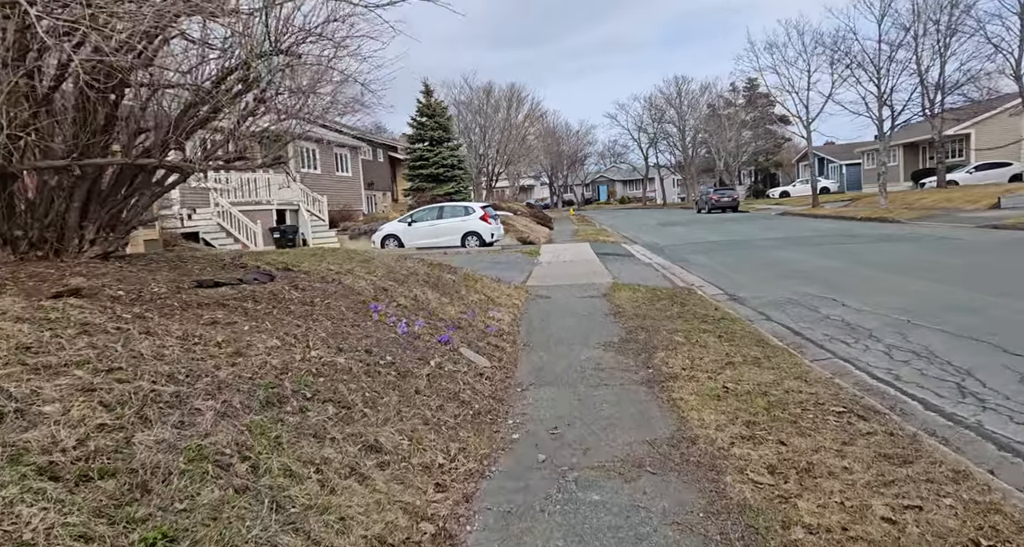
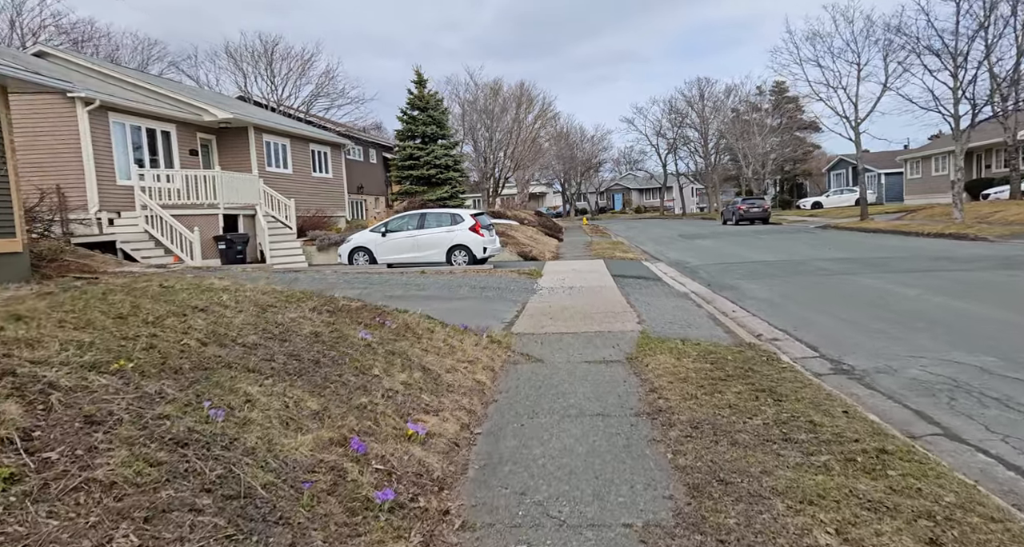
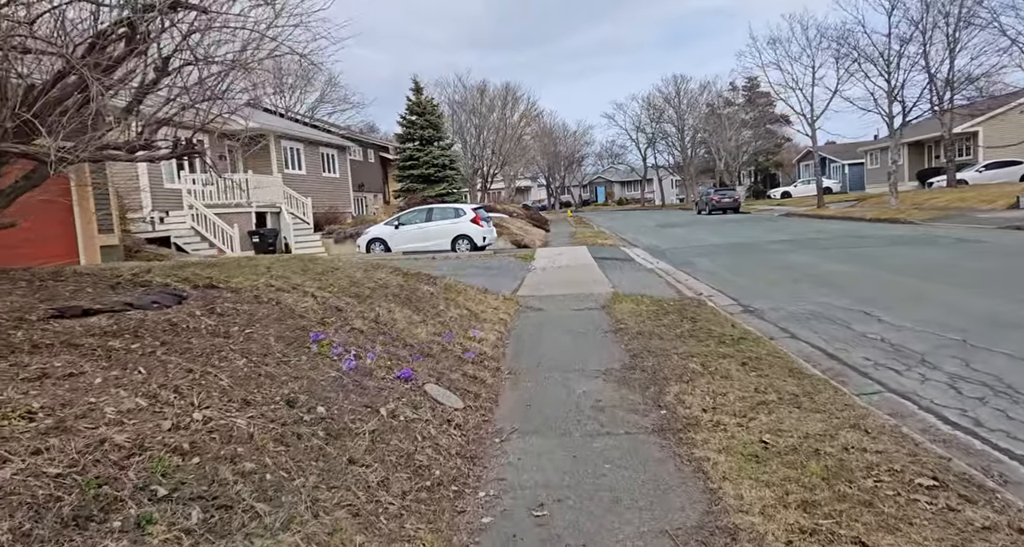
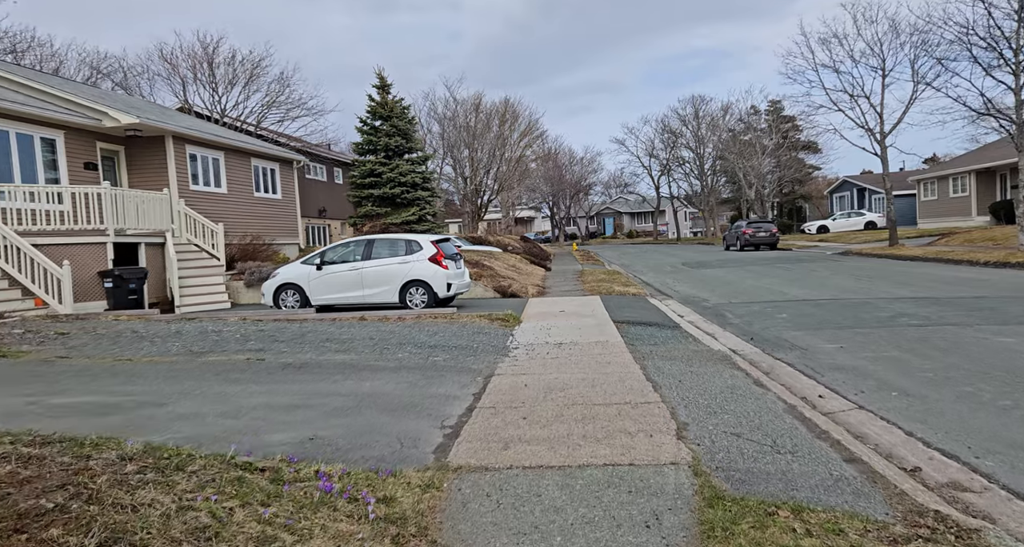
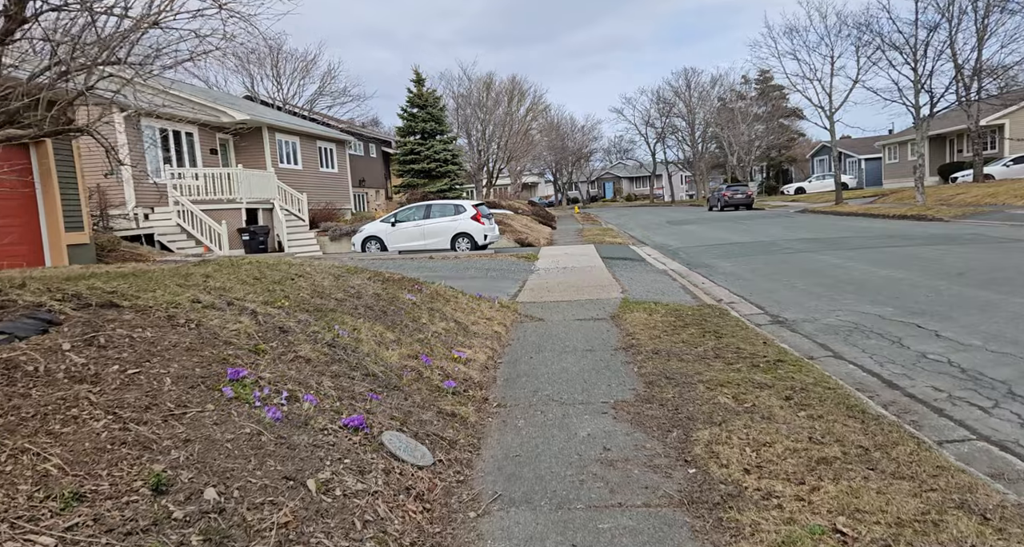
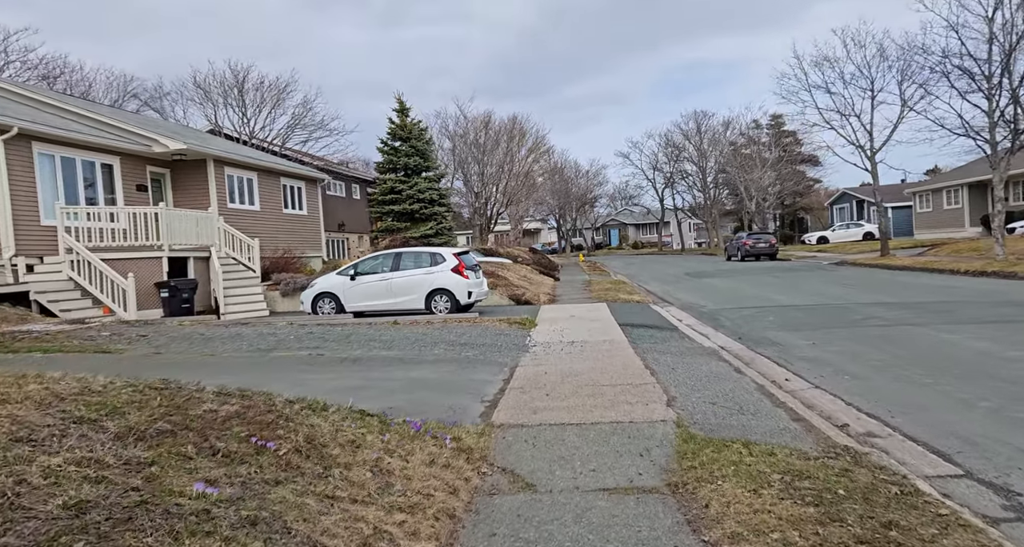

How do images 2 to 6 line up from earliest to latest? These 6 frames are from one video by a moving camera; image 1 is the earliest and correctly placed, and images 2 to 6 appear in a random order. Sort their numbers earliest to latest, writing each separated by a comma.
3, 5, 2, 6, 4
